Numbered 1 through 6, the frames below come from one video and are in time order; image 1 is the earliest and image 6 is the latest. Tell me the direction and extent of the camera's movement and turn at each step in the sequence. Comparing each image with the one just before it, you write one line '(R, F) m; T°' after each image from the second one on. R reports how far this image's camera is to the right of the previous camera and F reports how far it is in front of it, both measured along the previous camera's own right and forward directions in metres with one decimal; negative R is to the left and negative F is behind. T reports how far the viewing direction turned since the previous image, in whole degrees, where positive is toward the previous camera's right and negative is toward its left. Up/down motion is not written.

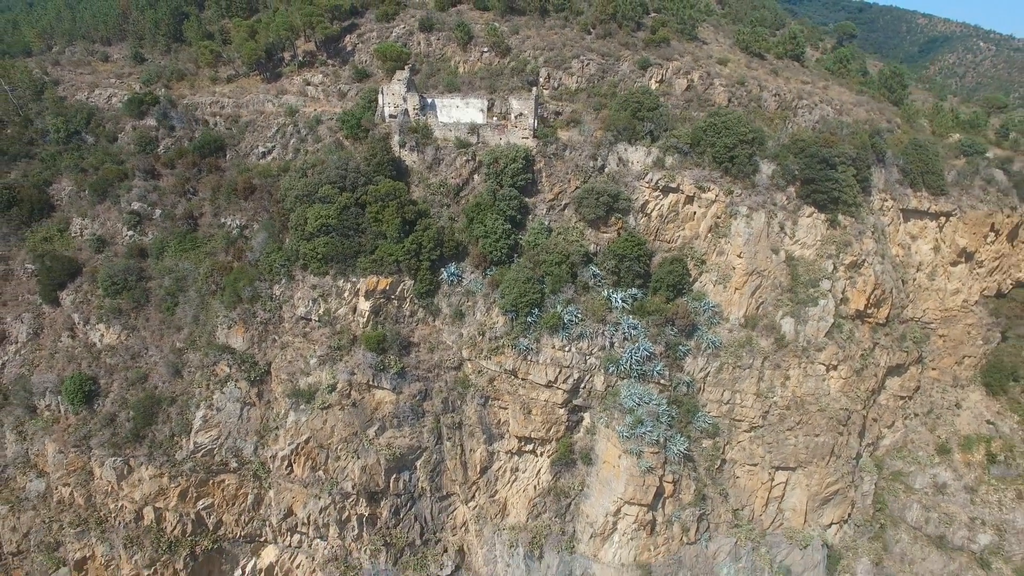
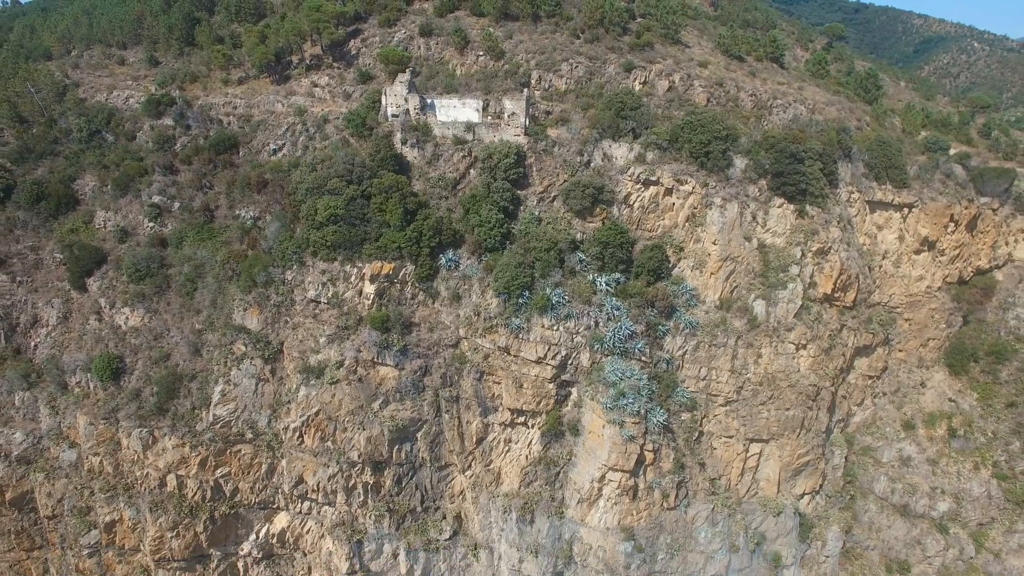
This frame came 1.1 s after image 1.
(+0.2, -1.6) m; 0°
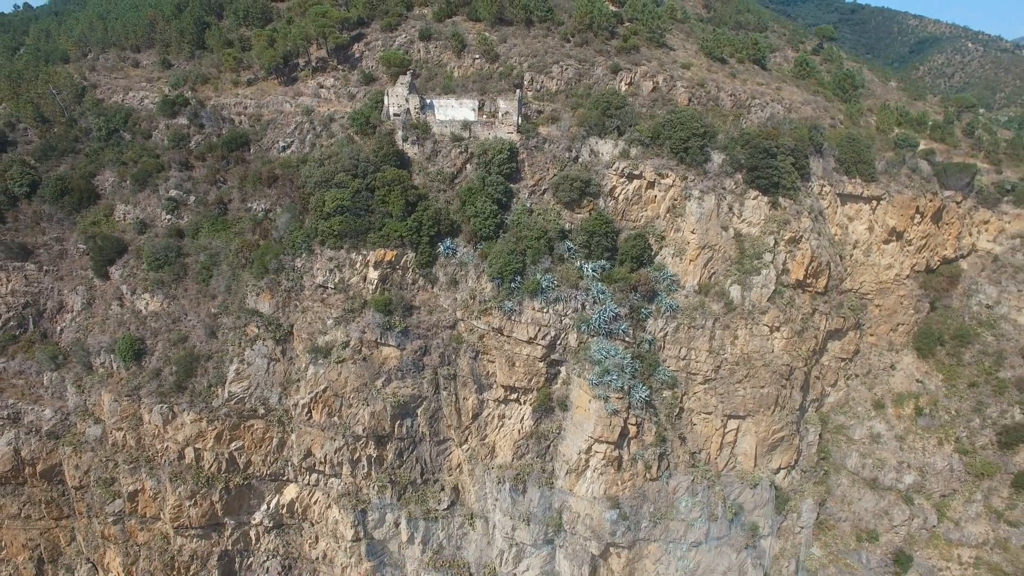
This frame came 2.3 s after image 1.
(+0.3, -1.5) m; 0°
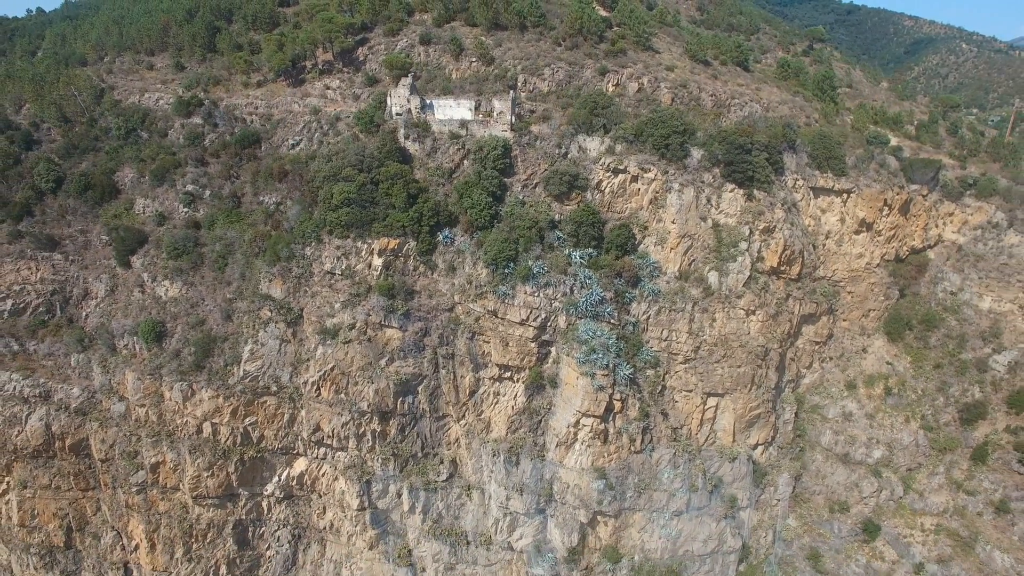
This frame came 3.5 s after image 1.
(+0.3, -1.6) m; 0°
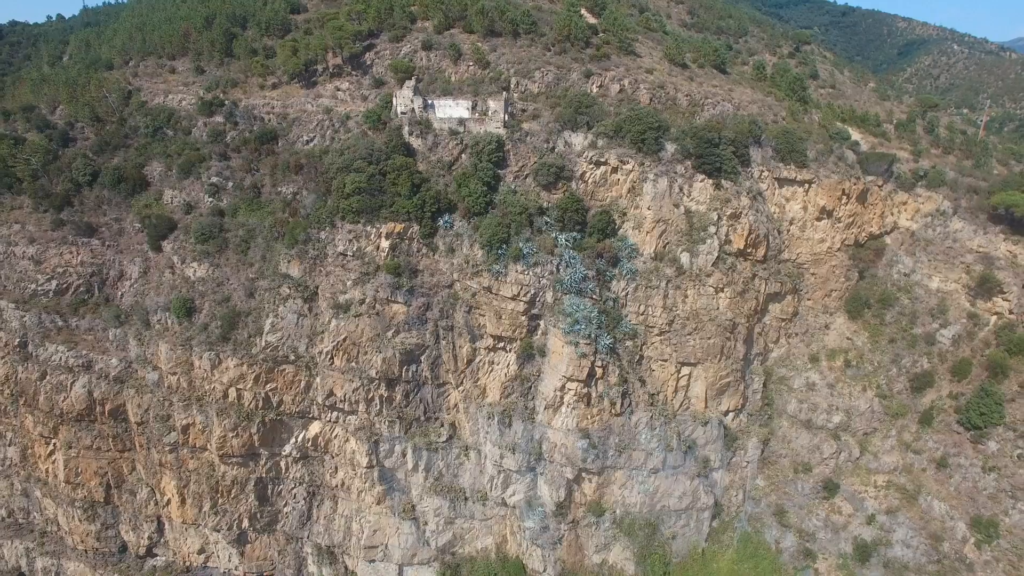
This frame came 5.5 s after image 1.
(+0.4, -2.6) m; 0°
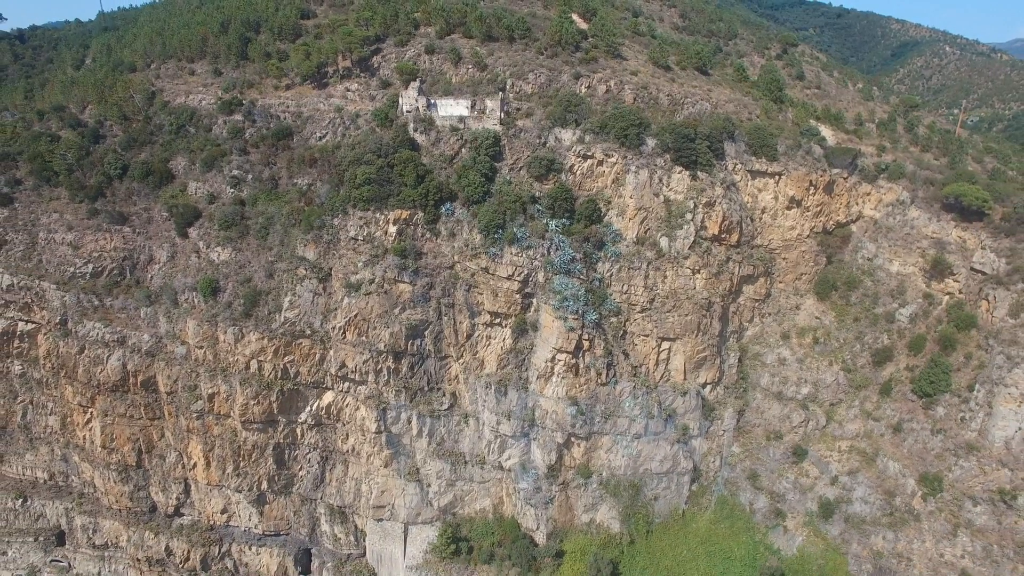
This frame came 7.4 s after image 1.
(+0.2, -2.6) m; 0°
